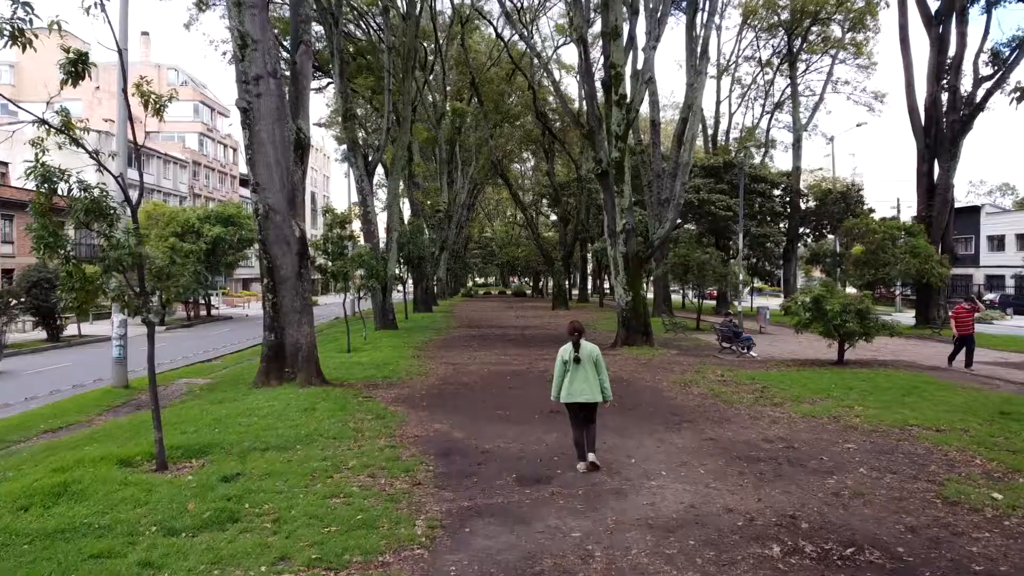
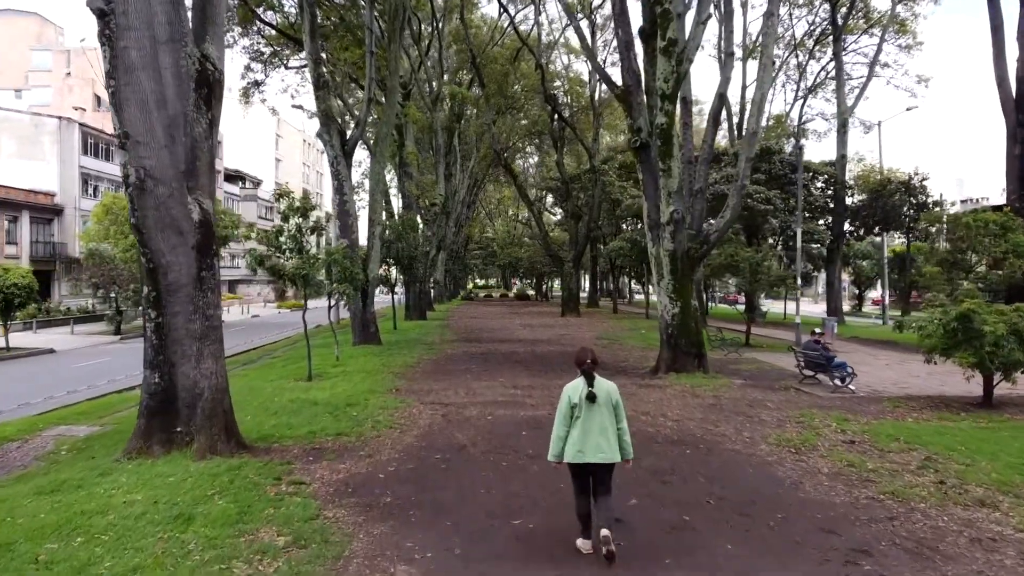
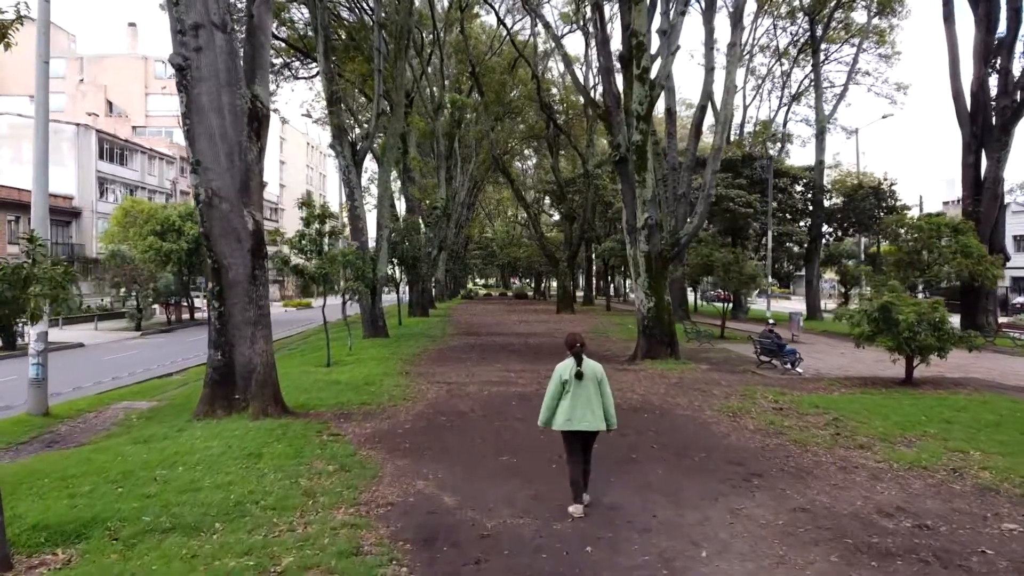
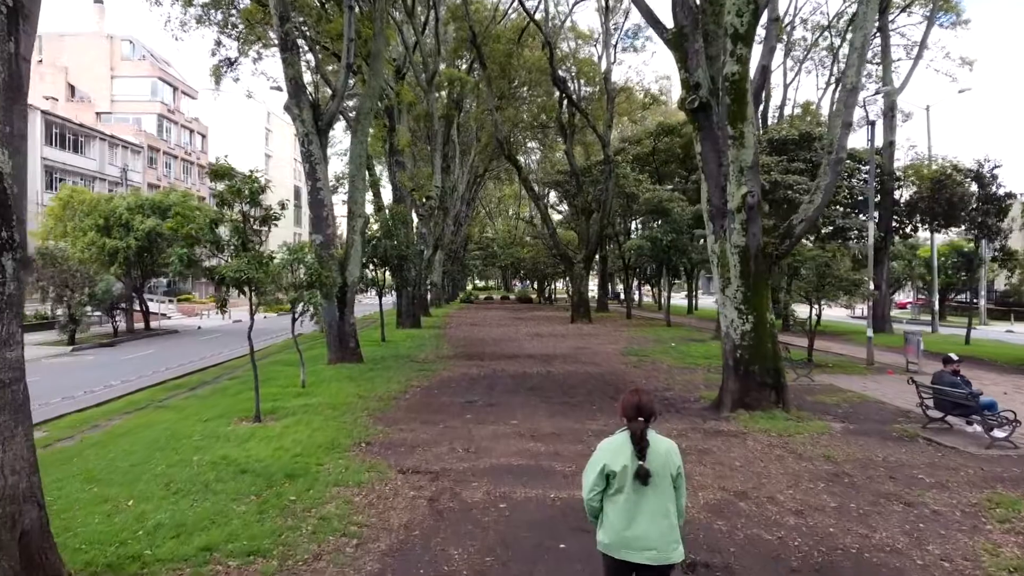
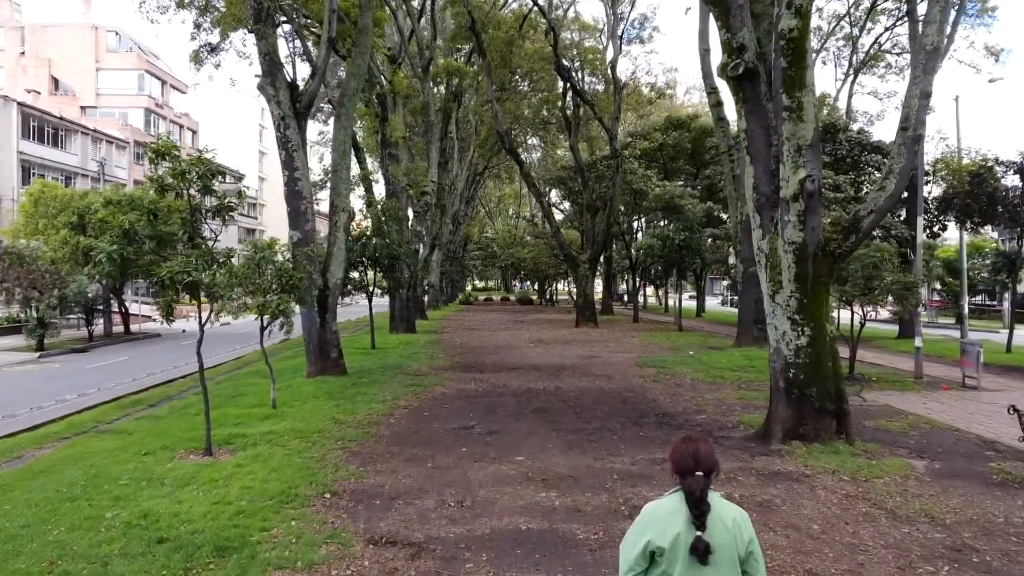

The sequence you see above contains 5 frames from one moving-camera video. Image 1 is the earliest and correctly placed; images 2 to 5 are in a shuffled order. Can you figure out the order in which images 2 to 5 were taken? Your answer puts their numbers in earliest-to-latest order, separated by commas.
3, 2, 4, 5
